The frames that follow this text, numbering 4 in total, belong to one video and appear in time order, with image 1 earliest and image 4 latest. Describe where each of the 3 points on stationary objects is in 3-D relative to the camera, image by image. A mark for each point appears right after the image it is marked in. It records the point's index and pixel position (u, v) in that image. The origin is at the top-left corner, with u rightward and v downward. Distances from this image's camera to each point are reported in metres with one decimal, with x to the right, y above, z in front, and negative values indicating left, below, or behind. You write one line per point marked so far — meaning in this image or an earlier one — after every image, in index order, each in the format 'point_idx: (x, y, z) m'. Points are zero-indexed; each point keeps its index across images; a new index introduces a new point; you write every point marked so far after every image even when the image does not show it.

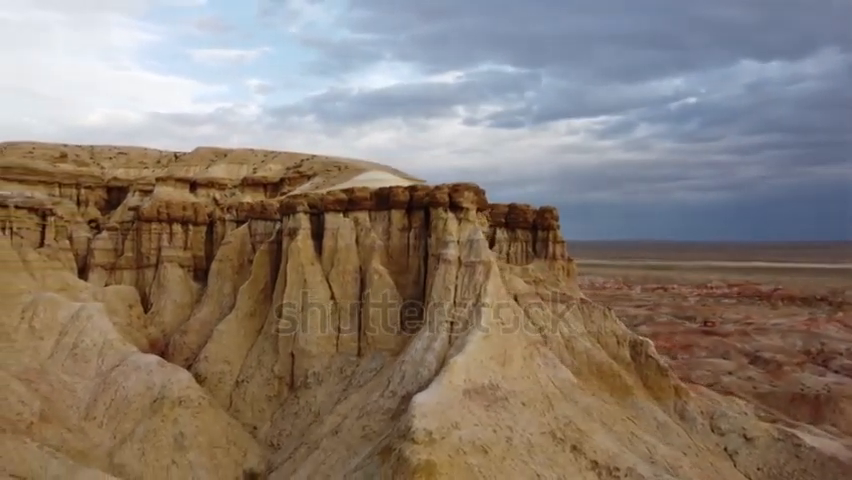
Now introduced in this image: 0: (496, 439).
0: (+1.6, -4.5, +18.3) m
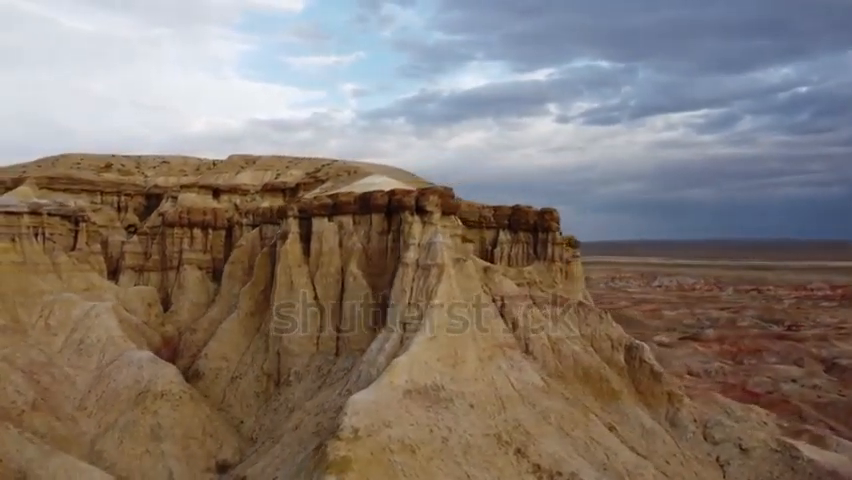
0: (+0.1, -4.6, +18.7) m
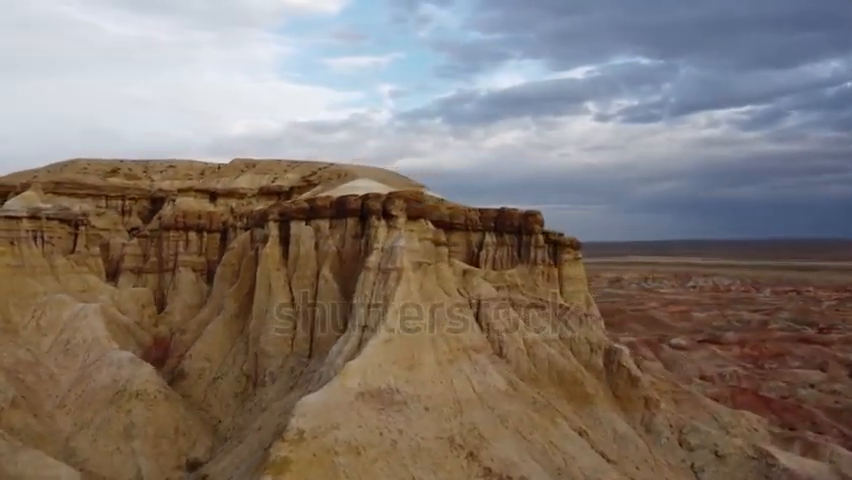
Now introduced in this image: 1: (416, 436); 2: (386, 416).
0: (-1.1, -4.7, +19.0) m
1: (-0.3, -4.7, +19.5) m
2: (-1.0, -4.3, +19.6) m
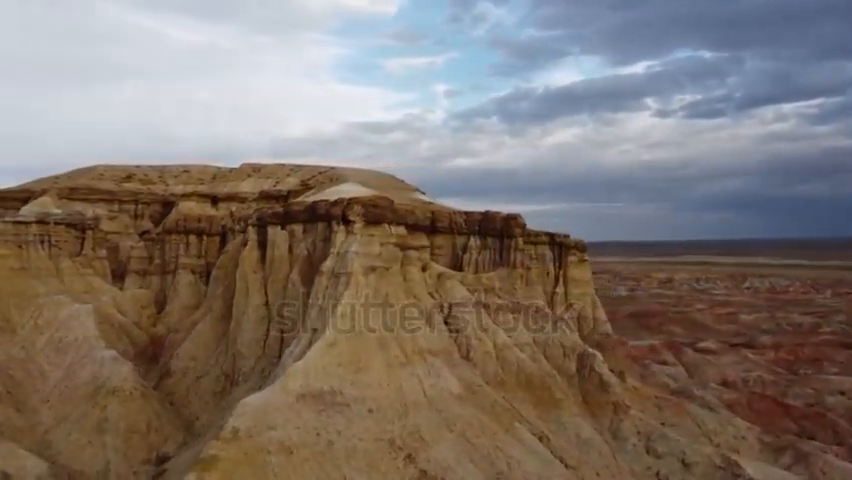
0: (-2.7, -4.9, +19.4) m
1: (-1.8, -4.8, +19.8) m
2: (-2.5, -4.4, +20.1) m
